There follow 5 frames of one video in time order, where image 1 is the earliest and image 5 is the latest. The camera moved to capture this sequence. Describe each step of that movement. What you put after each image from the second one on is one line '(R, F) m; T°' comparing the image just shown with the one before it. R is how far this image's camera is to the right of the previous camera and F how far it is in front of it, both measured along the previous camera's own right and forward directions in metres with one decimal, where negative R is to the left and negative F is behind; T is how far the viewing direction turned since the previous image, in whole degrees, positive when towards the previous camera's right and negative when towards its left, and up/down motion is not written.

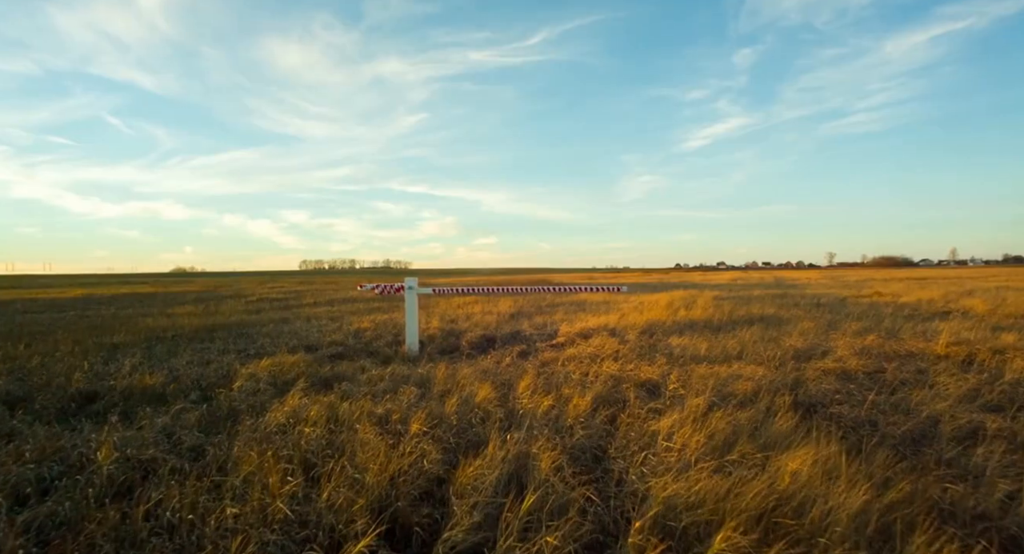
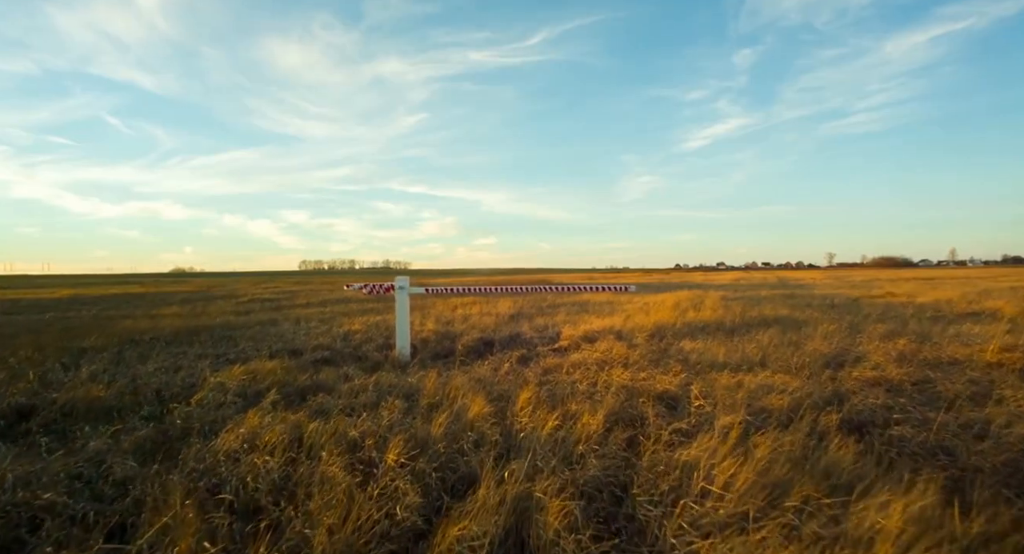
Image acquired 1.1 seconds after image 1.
(0.0, +0.7) m; 0°
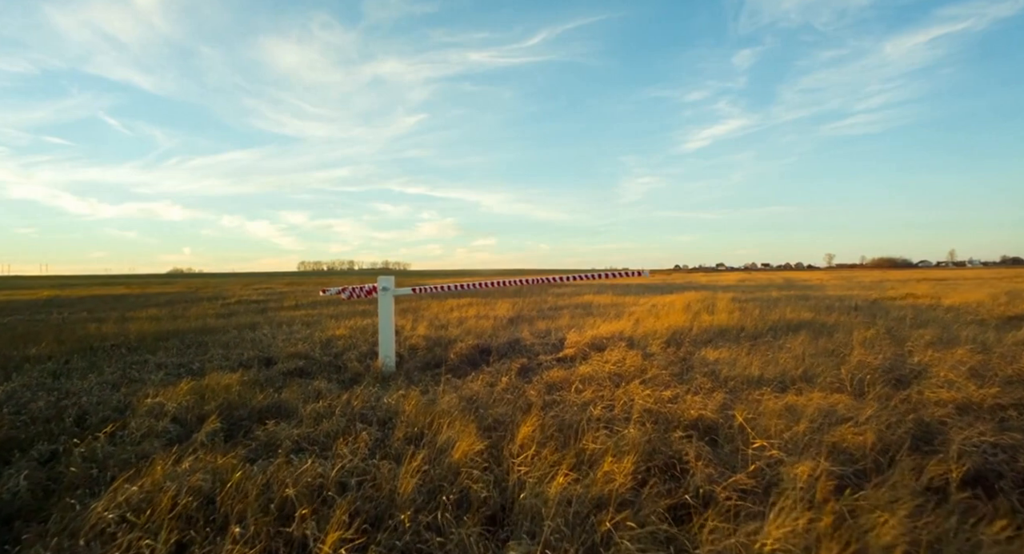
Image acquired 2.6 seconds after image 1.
(0.0, +1.1) m; 0°
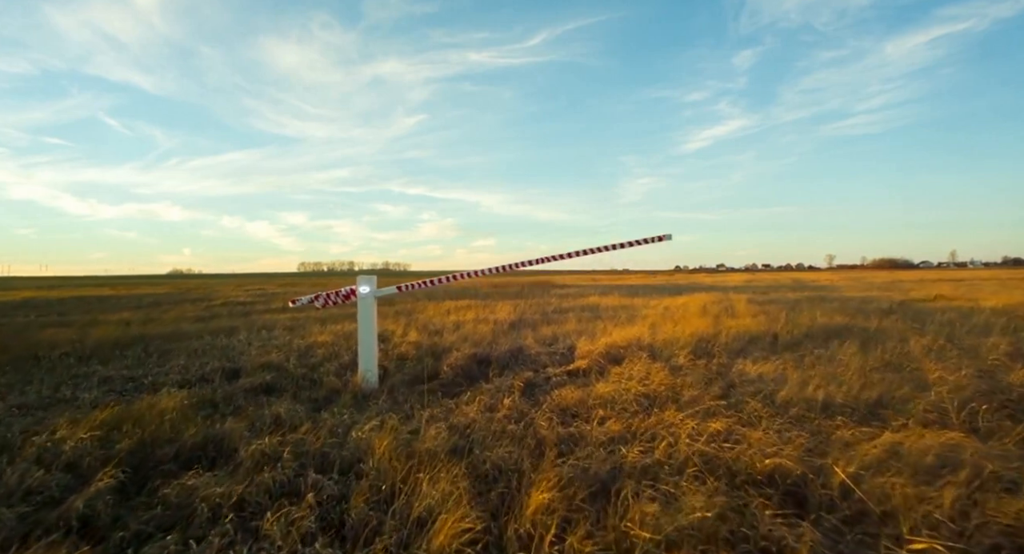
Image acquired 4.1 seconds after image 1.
(0.0, +1.2) m; 0°
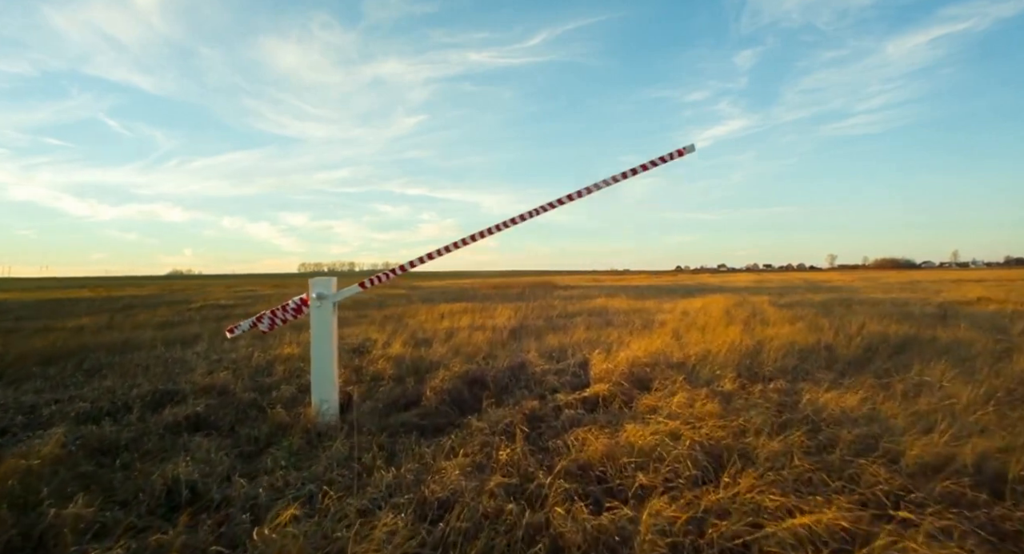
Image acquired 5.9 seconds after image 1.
(0.0, +1.6) m; 0°
